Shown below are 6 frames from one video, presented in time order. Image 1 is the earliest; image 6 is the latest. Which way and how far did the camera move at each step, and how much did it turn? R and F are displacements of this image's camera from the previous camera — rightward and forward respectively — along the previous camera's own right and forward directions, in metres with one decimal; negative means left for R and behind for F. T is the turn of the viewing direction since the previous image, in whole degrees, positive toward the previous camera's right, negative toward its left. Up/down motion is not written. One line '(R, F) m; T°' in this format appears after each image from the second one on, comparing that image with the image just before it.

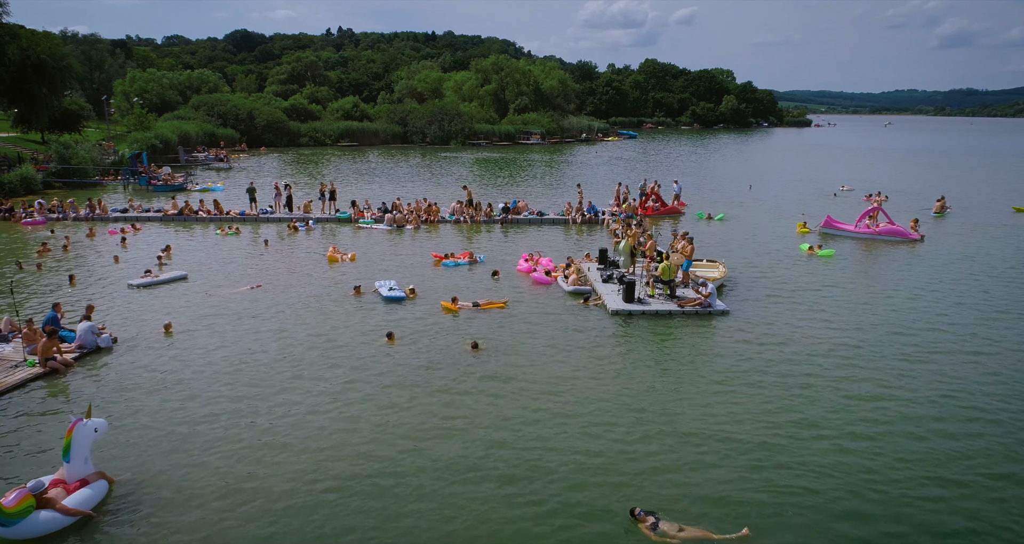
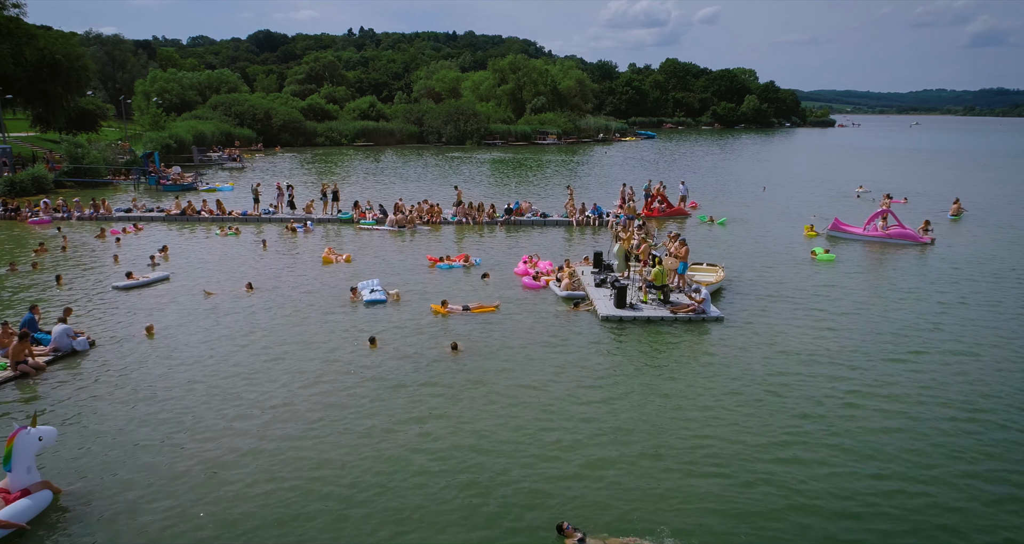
(+0.9, +0.4) m; -2°
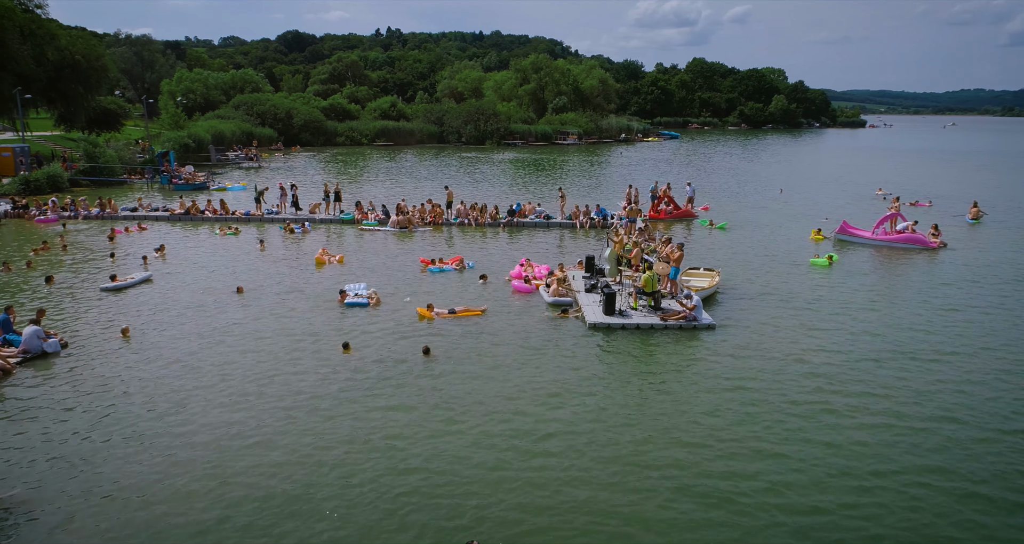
(+1.2, +0.5) m; -2°
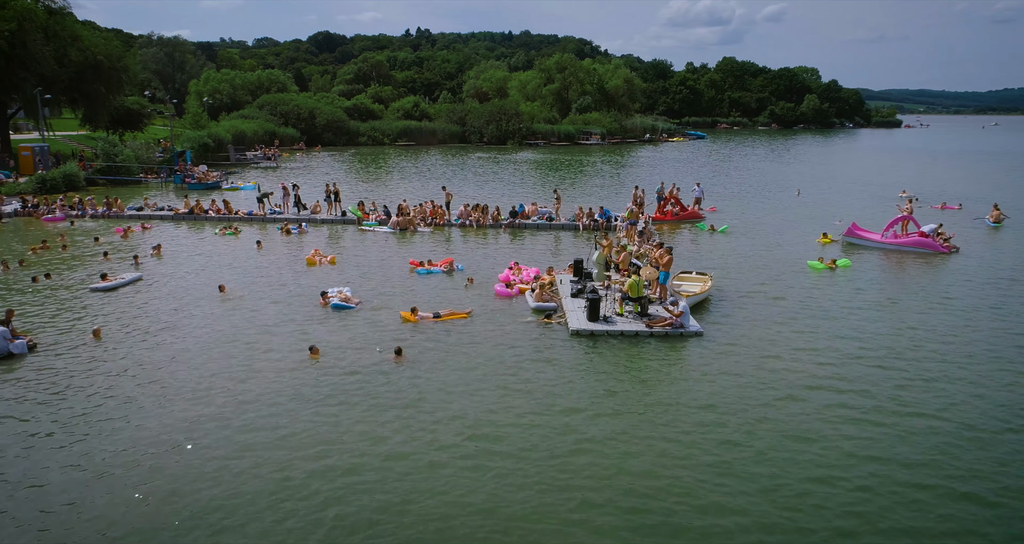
(+1.3, +0.5) m; -2°
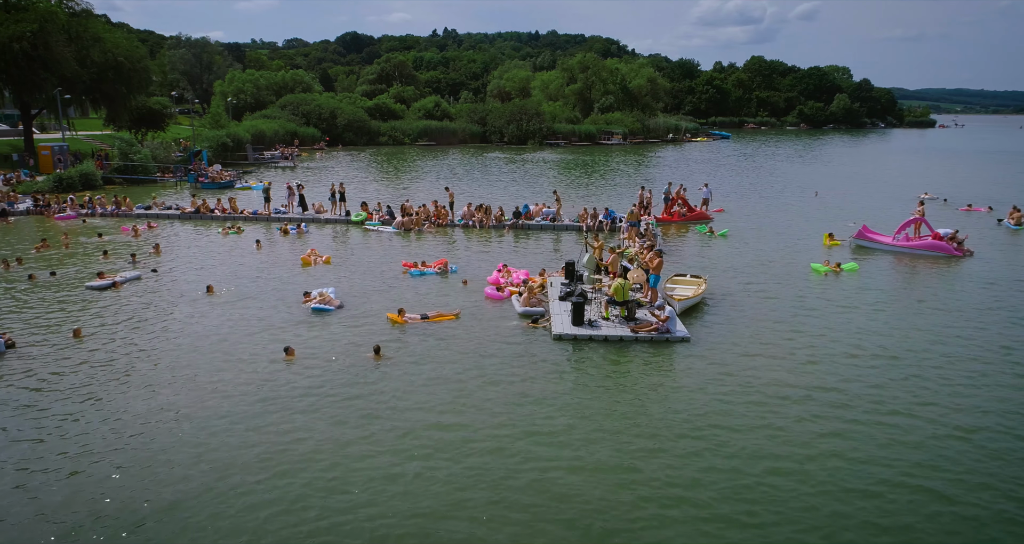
(+1.1, +0.4) m; -2°
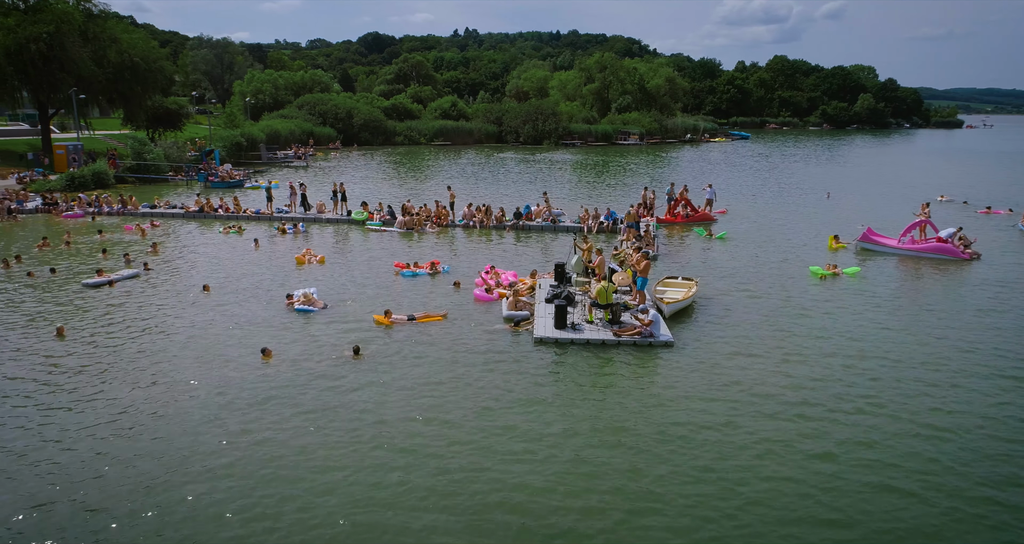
(+1.0, +0.2) m; -2°
